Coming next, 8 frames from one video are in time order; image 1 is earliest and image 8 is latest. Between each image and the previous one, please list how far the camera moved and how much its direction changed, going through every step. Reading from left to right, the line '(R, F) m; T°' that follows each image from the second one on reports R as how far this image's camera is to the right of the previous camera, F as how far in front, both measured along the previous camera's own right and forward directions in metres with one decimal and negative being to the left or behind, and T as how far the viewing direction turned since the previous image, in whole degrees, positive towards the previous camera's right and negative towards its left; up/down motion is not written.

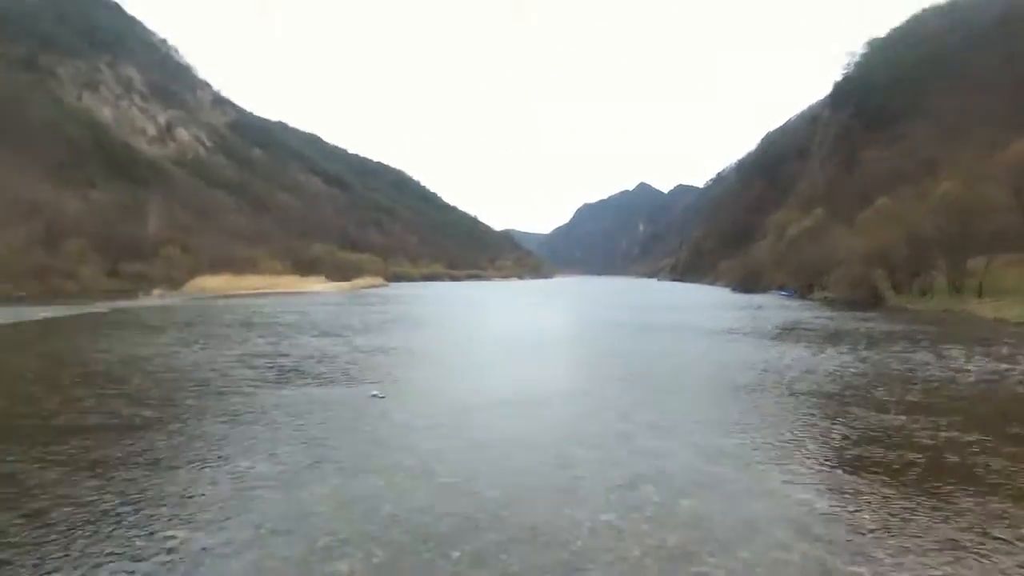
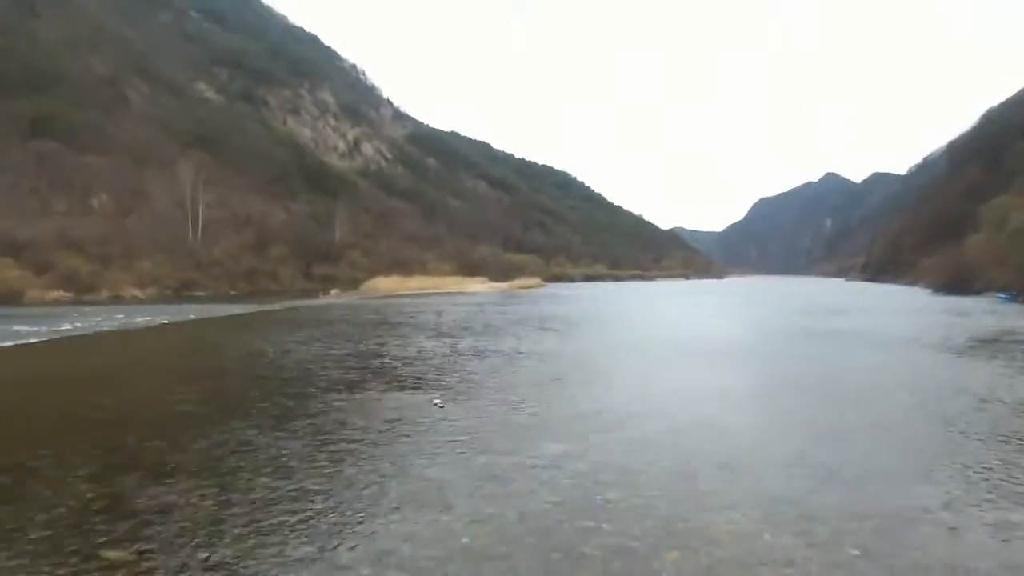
(+2.2, -1.6) m; -13°
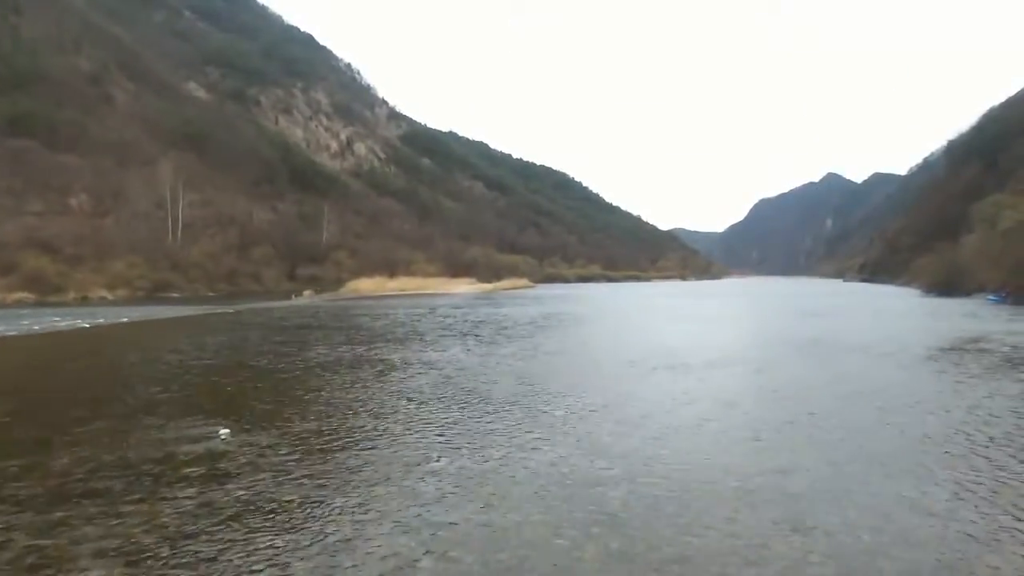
(+1.7, +1.6) m; 0°
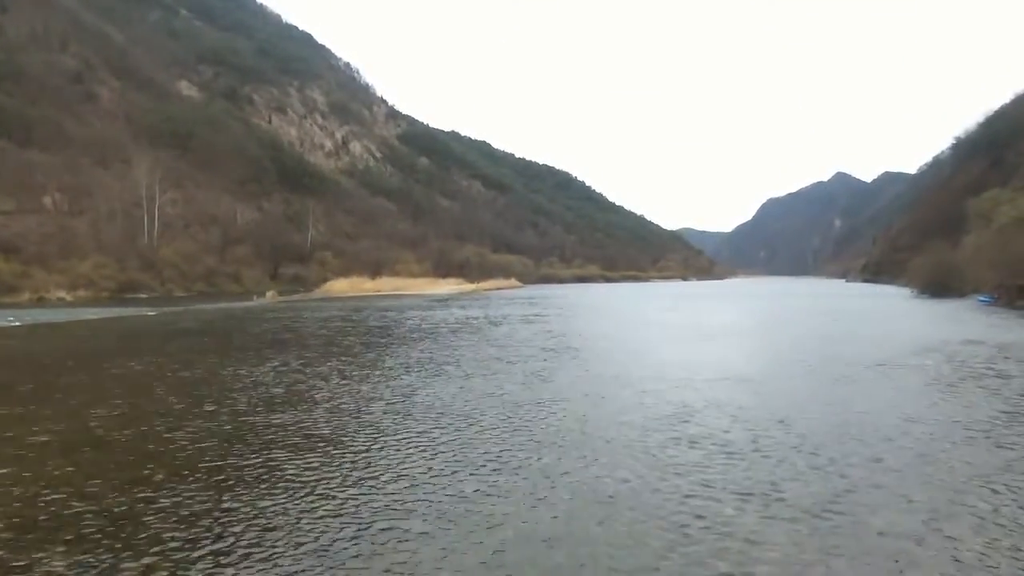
(+2.6, +2.4) m; -1°
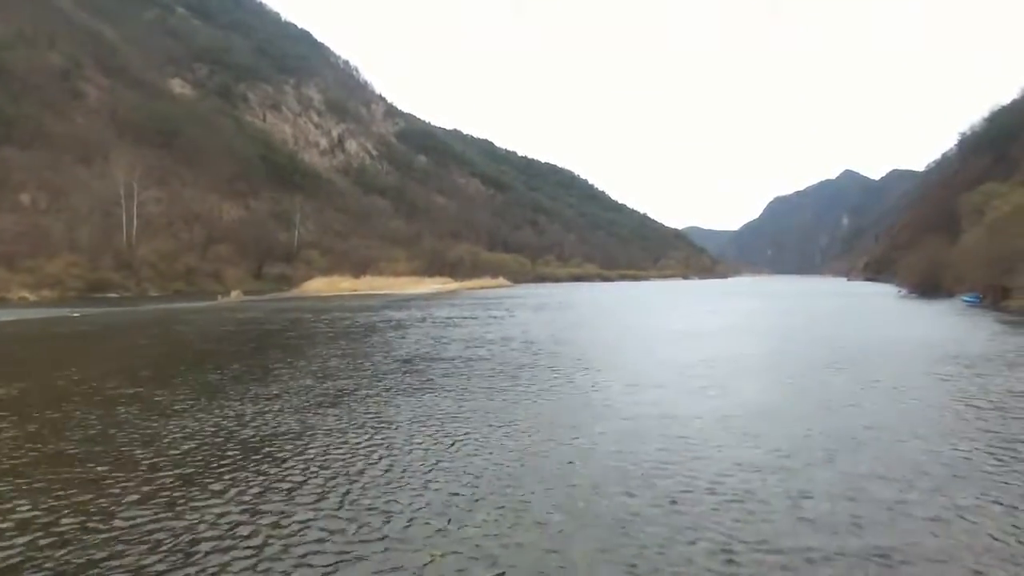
(+2.4, +1.8) m; -1°
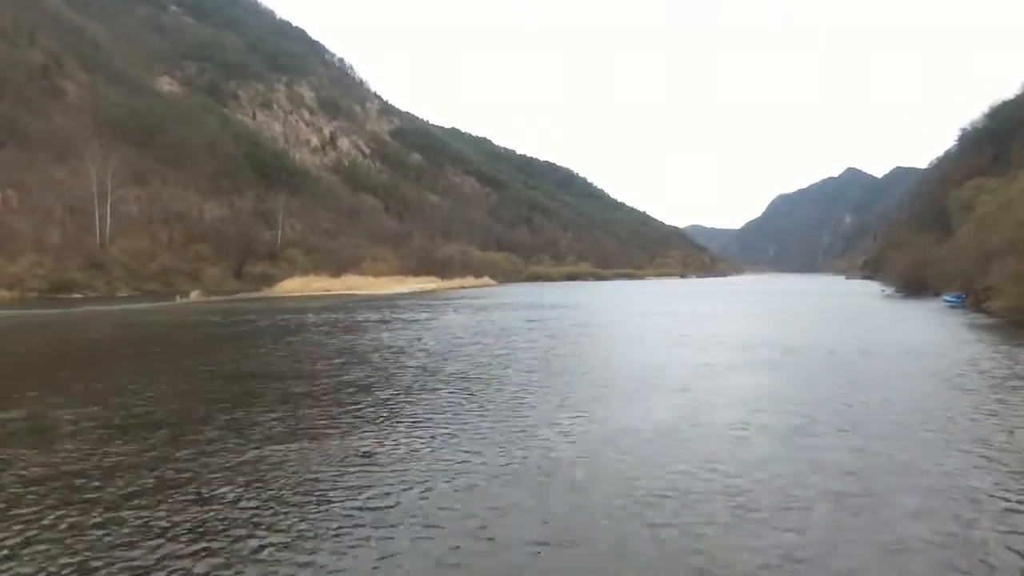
(+2.1, +2.1) m; 0°
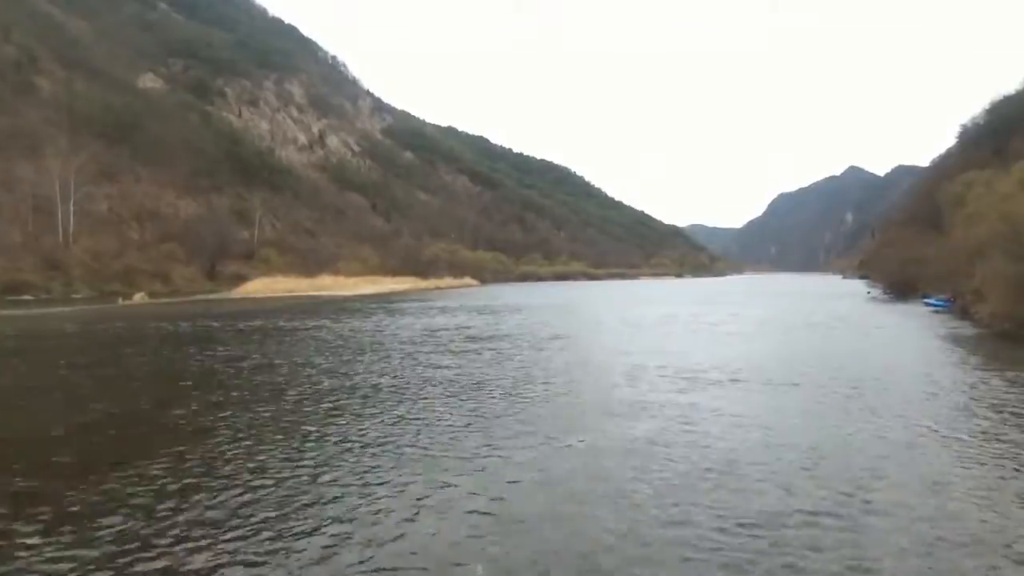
(+2.5, +2.8) m; 0°
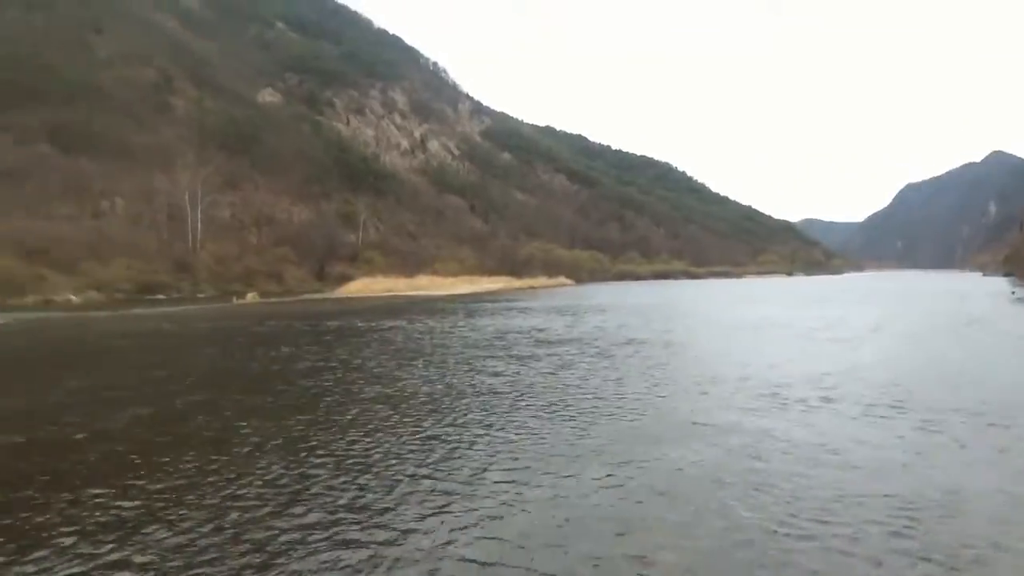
(+1.5, -2.2) m; -8°
